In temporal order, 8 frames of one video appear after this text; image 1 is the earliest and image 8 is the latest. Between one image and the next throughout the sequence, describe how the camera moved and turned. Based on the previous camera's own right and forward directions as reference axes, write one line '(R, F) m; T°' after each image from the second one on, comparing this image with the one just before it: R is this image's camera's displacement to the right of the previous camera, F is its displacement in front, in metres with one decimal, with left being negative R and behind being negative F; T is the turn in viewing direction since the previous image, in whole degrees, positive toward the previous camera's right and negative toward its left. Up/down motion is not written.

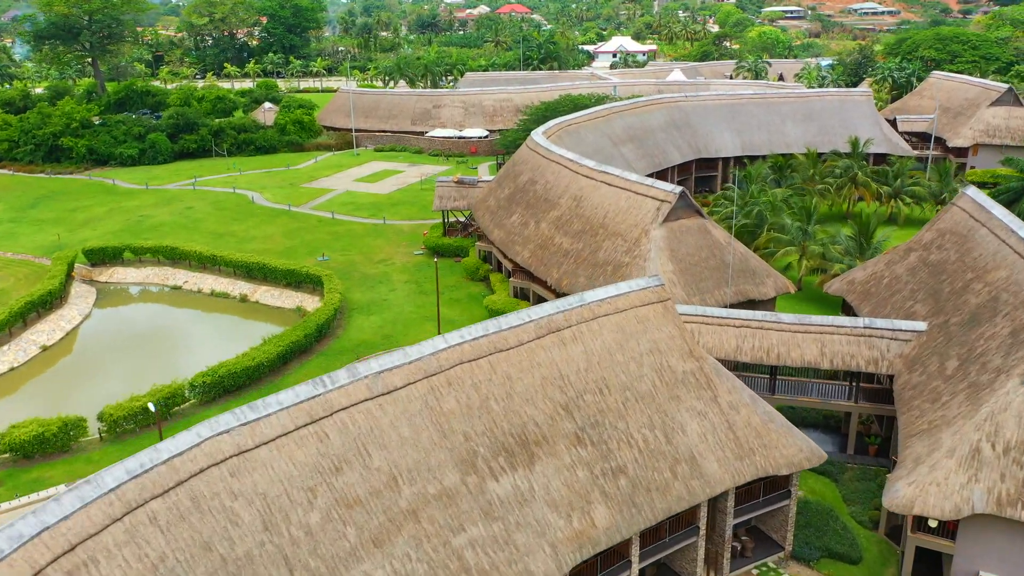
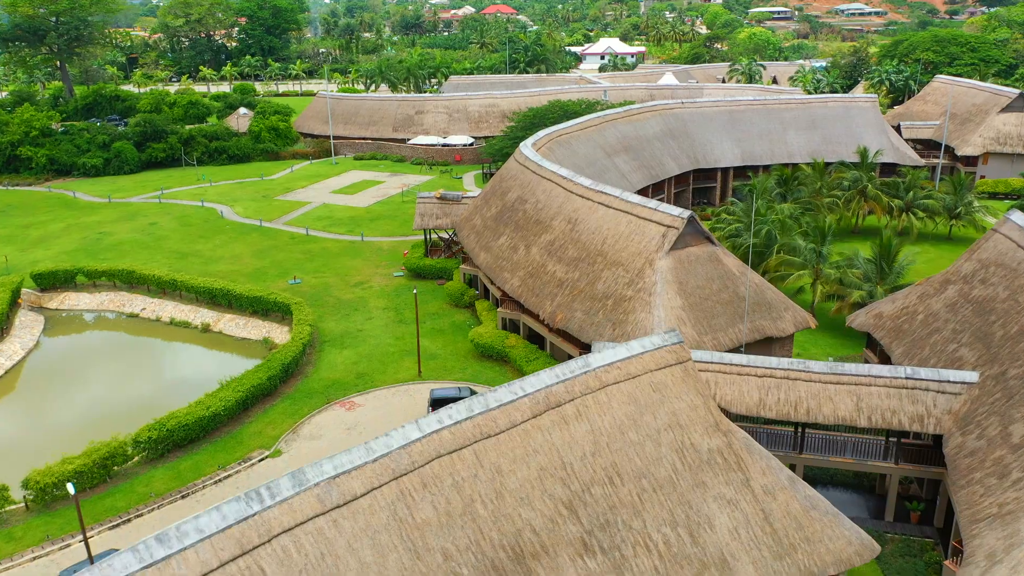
(-0.1, +3.7) m; +1°
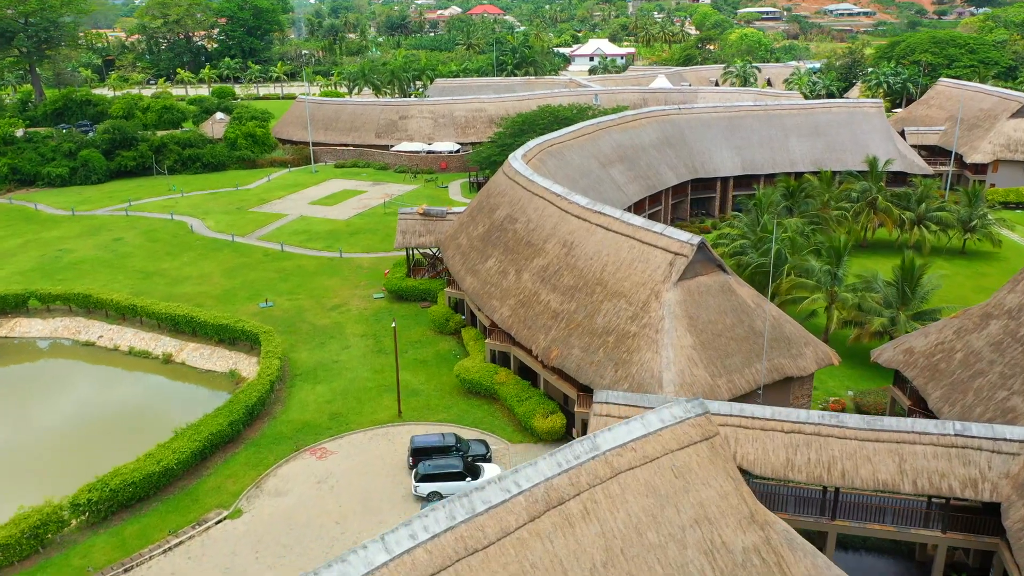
(0.0, +3.2) m; +1°
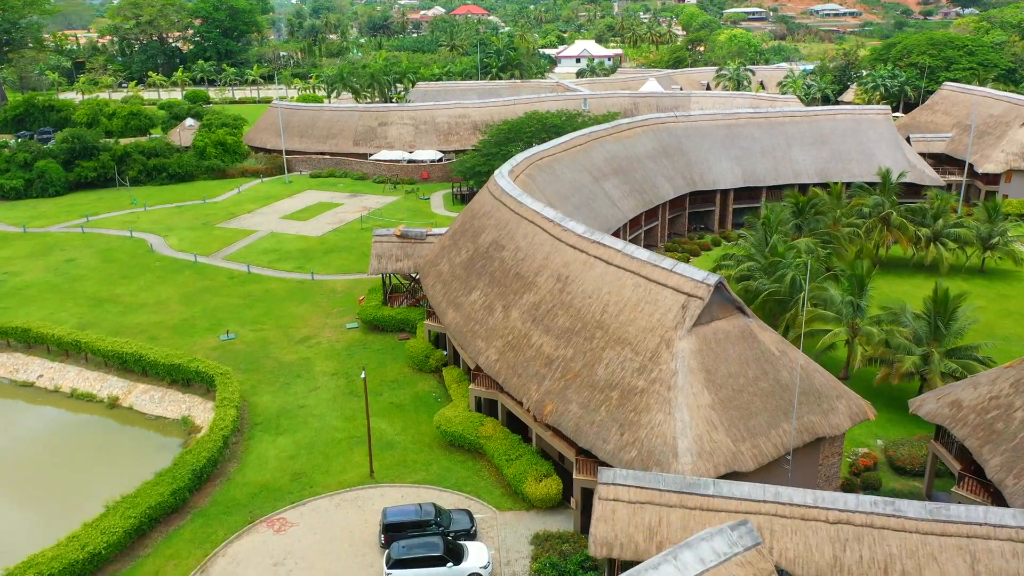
(0.0, +3.8) m; +1°
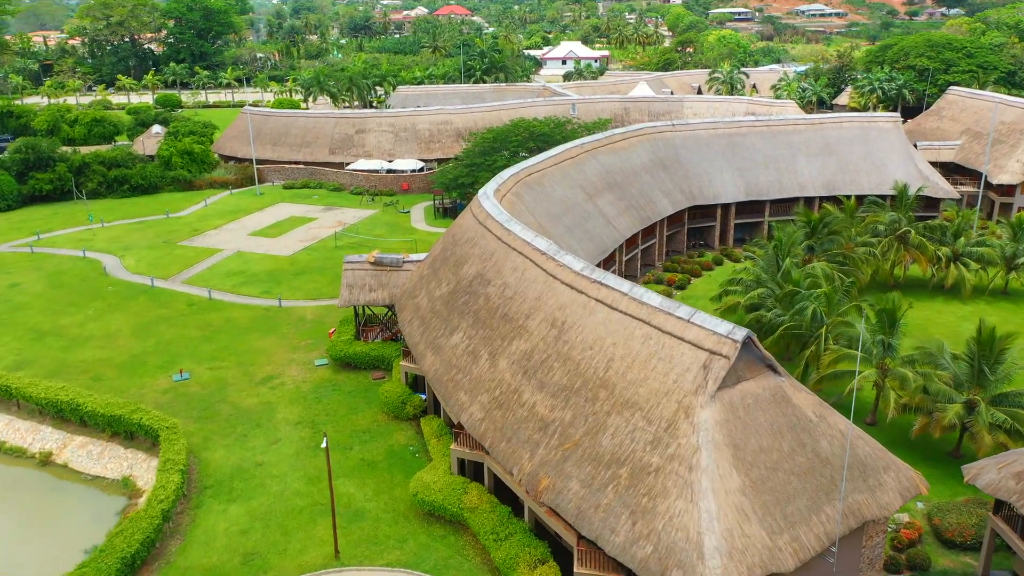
(-0.1, +3.8) m; +1°
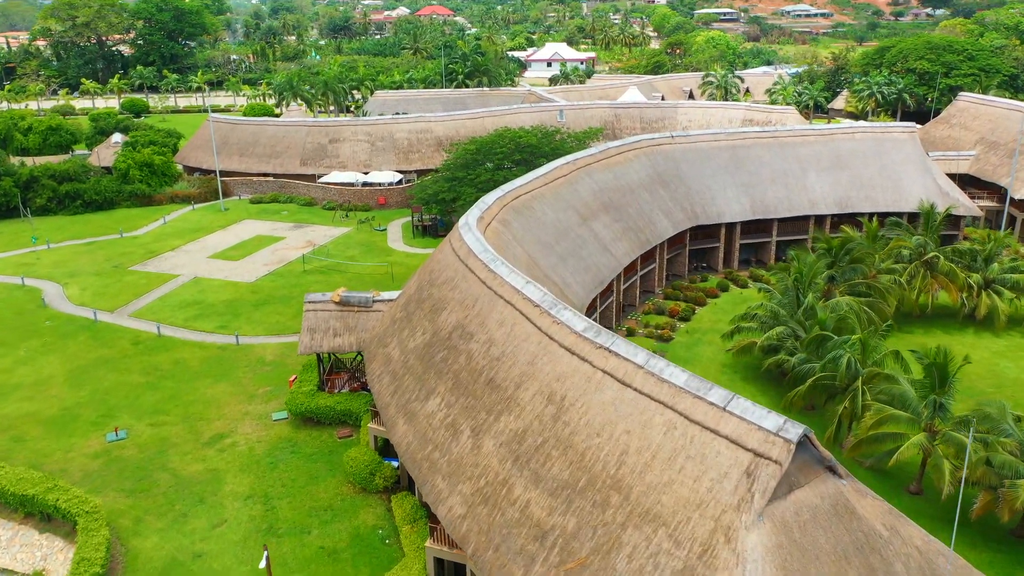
(-0.1, +4.4) m; +1°
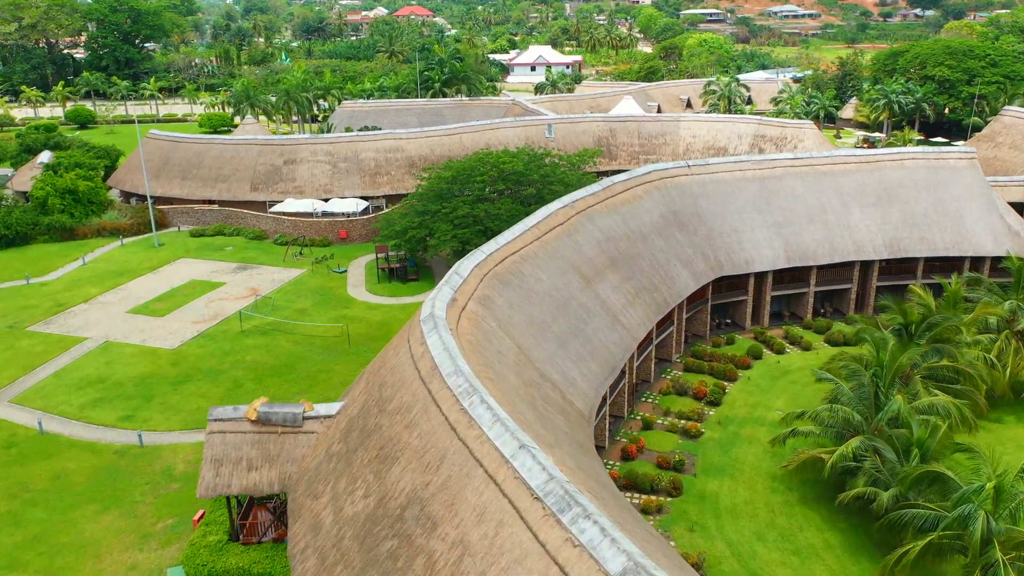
(0.0, +8.3) m; +1°
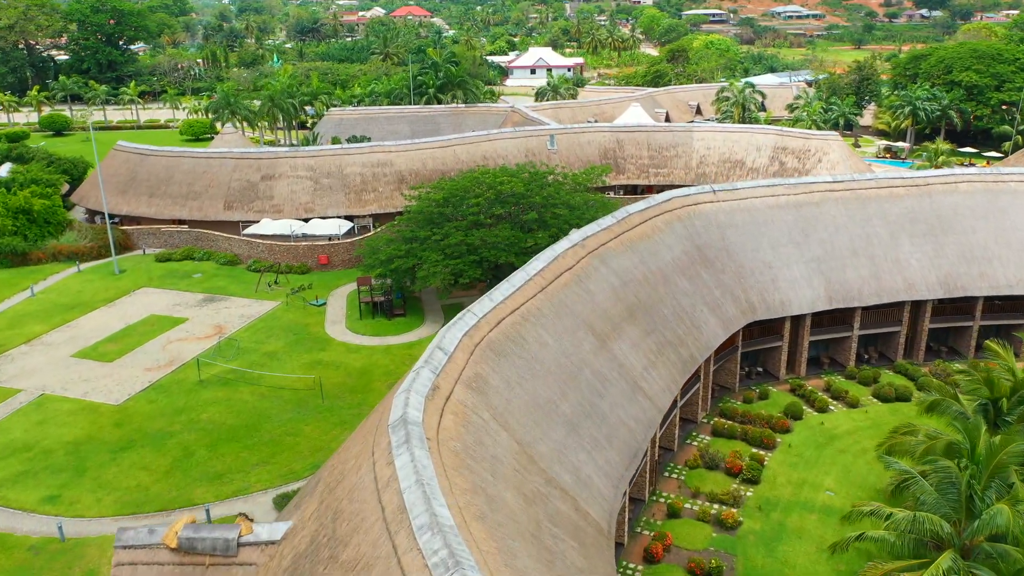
(0.0, +5.0) m; 0°
